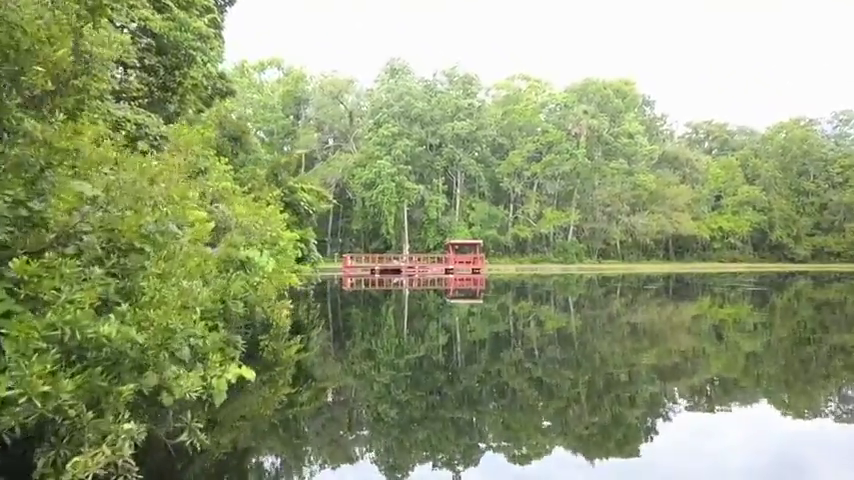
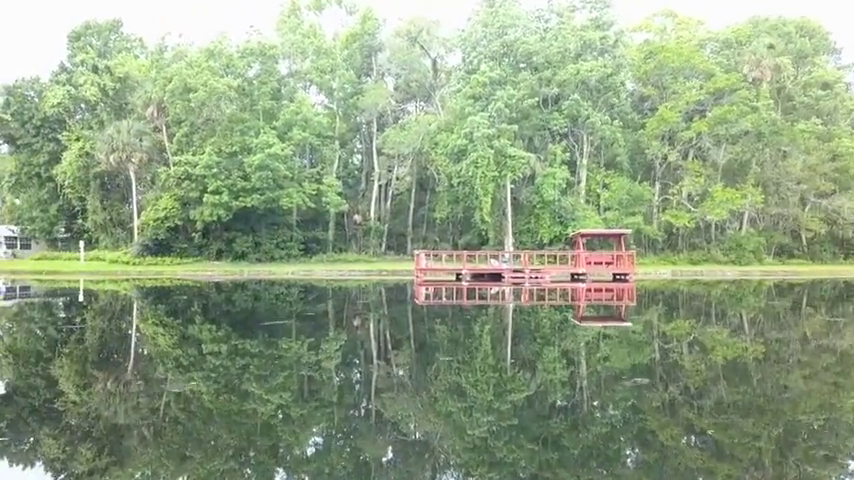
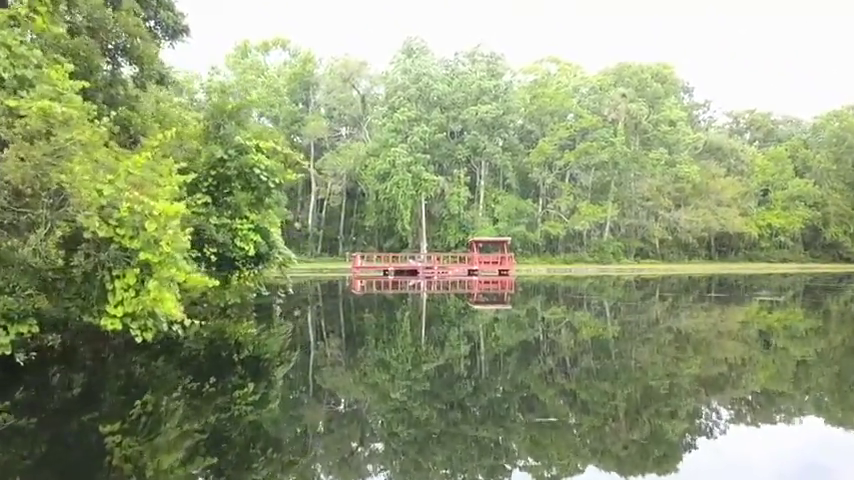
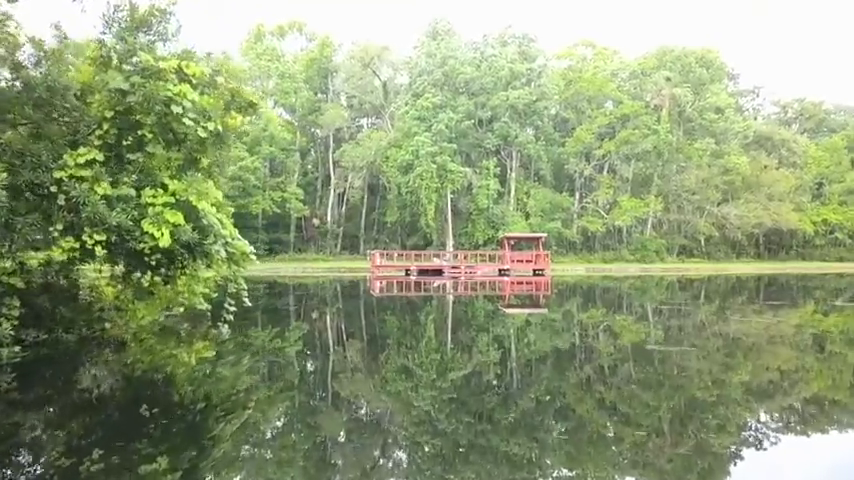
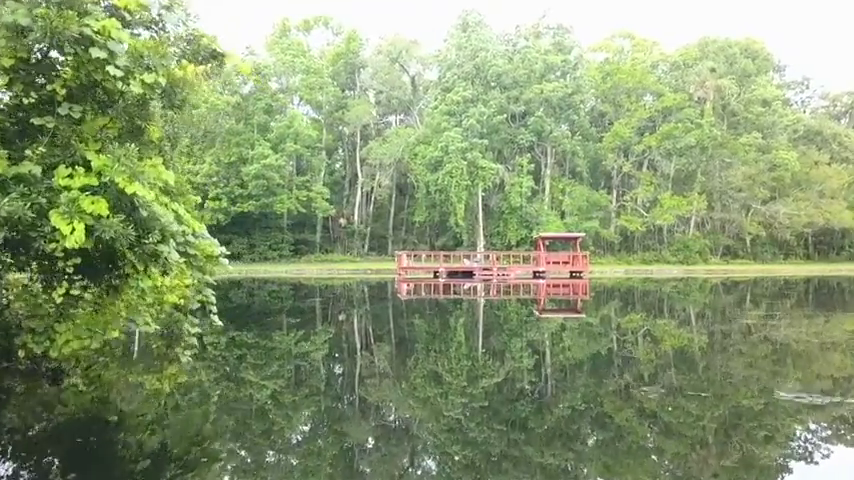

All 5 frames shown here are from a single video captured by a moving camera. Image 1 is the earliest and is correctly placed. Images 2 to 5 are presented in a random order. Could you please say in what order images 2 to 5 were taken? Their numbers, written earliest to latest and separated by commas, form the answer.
3, 4, 5, 2
